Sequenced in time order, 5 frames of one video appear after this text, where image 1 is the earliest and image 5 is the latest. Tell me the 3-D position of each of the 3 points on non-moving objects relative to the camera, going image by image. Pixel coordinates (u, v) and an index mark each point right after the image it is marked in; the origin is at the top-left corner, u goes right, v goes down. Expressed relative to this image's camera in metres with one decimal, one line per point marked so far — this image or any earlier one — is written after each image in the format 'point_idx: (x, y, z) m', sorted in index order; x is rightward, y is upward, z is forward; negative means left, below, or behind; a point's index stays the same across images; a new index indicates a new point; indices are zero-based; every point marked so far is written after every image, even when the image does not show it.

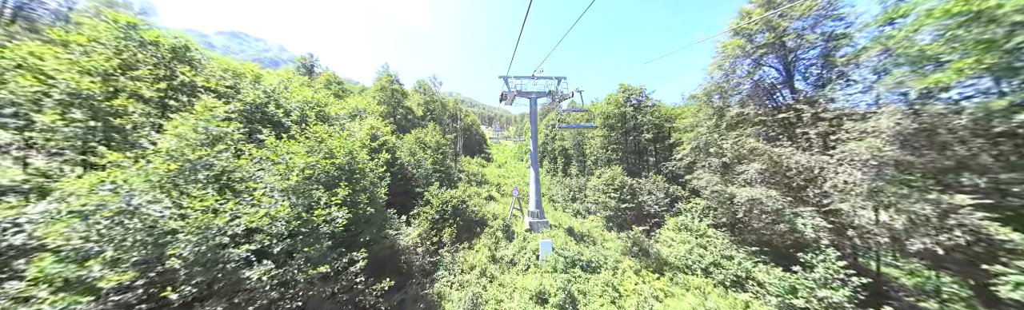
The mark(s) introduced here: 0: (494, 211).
0: (-1.2, -3.7, +15.0) m
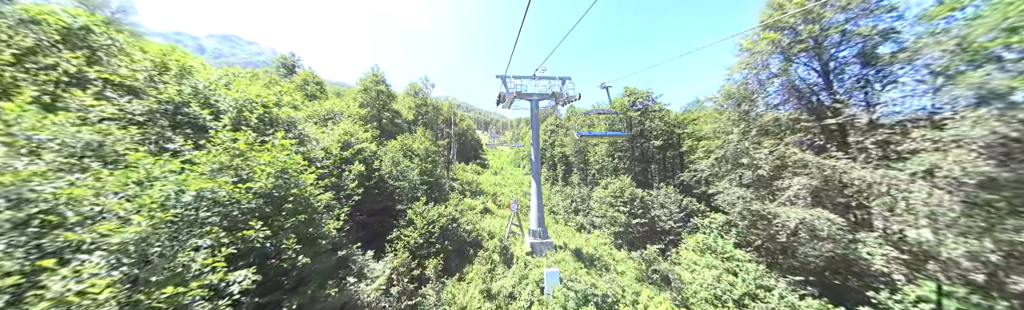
0: (-1.3, -4.3, +13.1) m
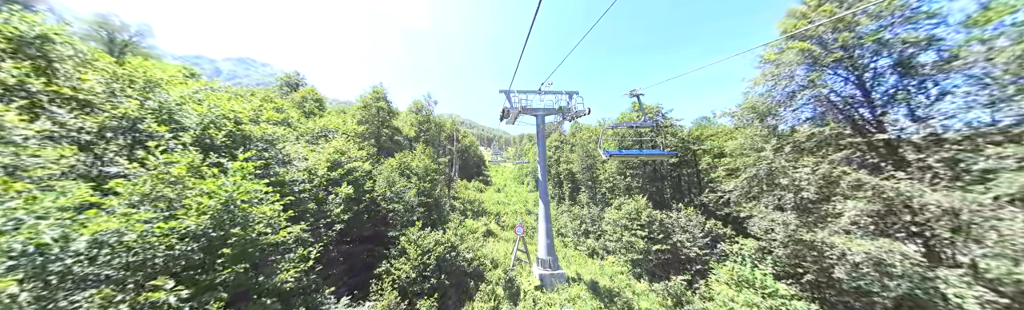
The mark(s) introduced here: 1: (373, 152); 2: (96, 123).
0: (-1.0, -5.3, +11.8) m
1: (-7.8, +0.2, +12.2) m
2: (-9.0, +0.7, +4.8) m
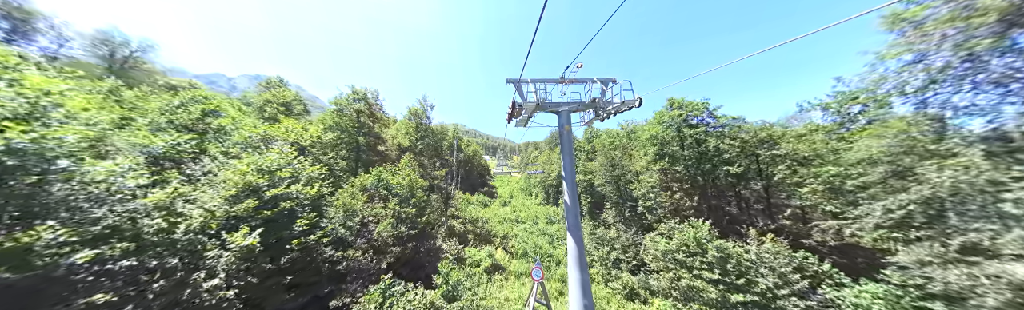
0: (-0.4, -5.8, +8.4) m
1: (-7.3, -0.5, +9.2) m
2: (-8.7, +0.3, +1.8) m
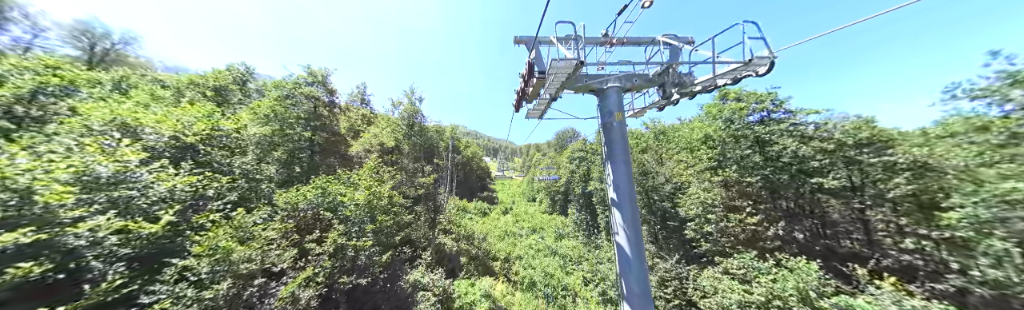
0: (-0.3, -5.9, +5.4) m
1: (-7.1, -0.5, +6.2) m
2: (-8.5, +0.3, -1.1) m
